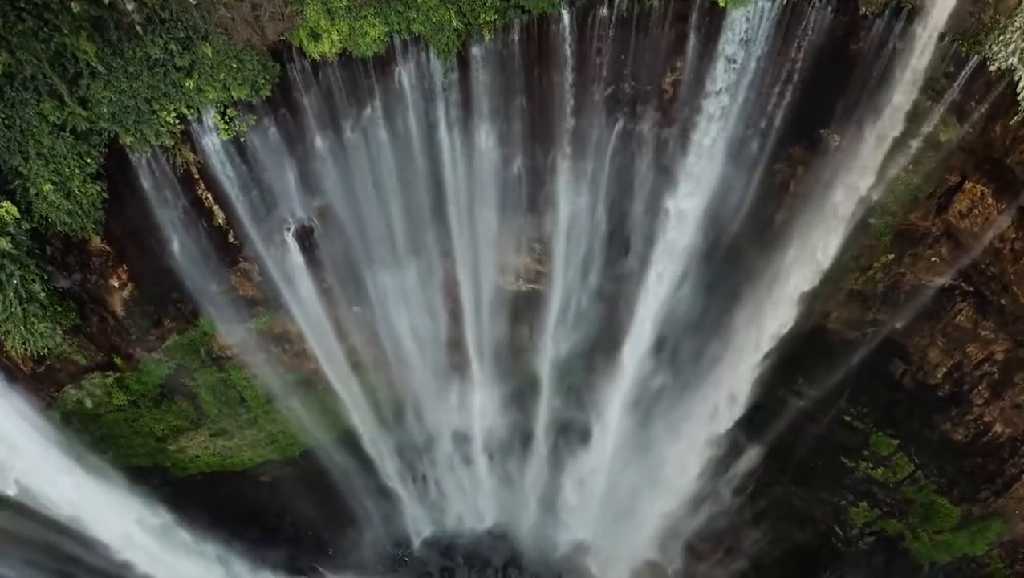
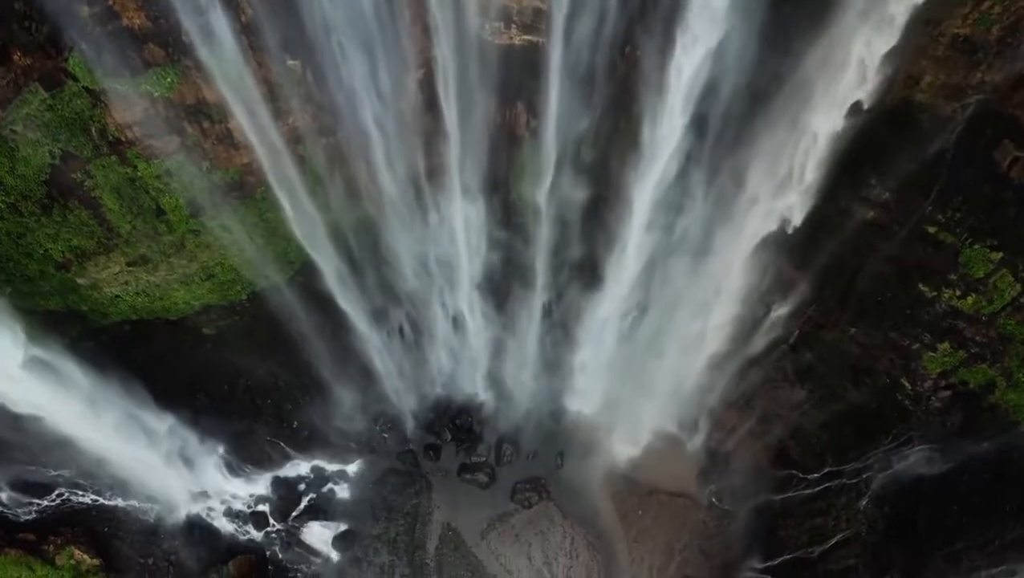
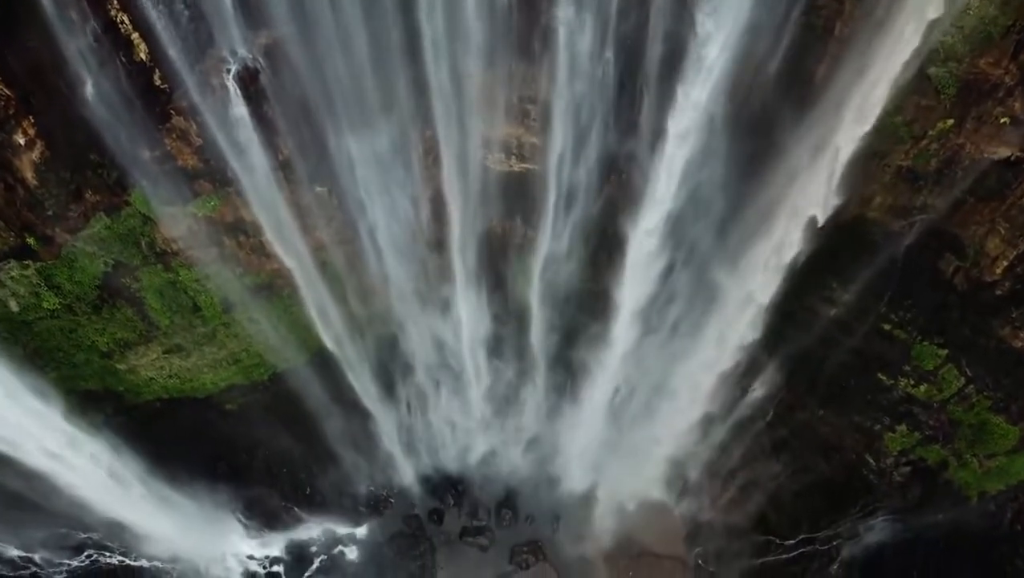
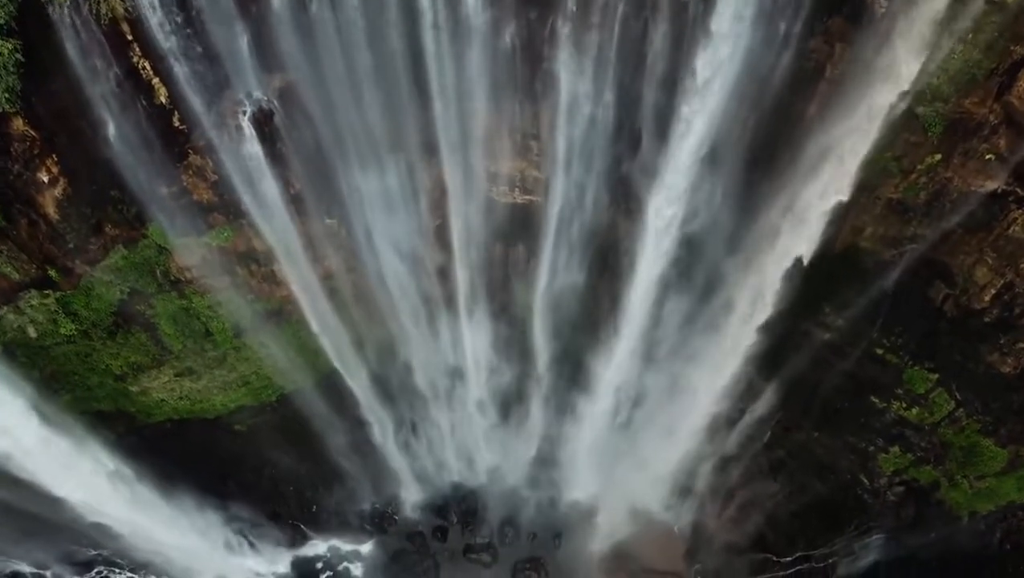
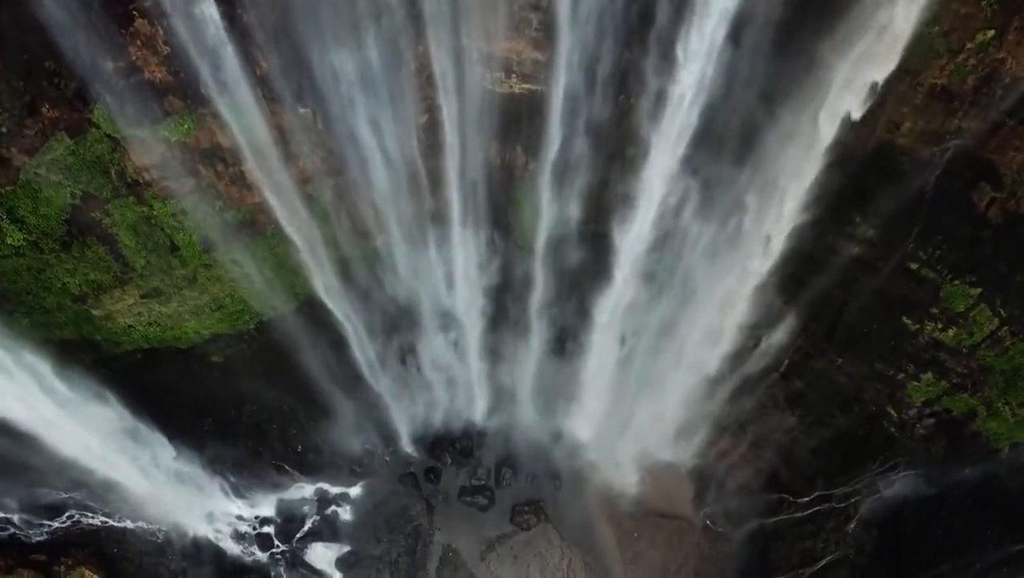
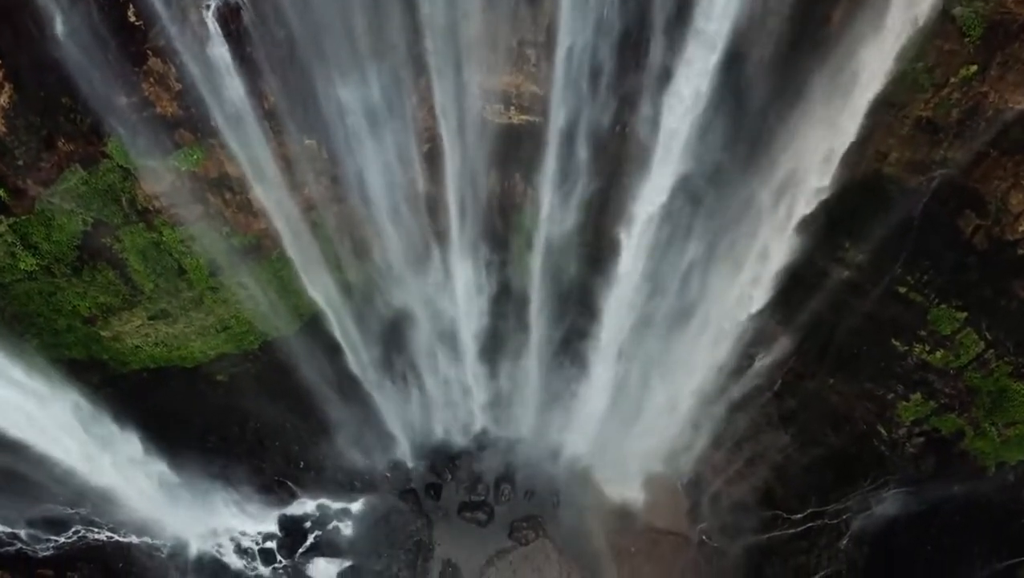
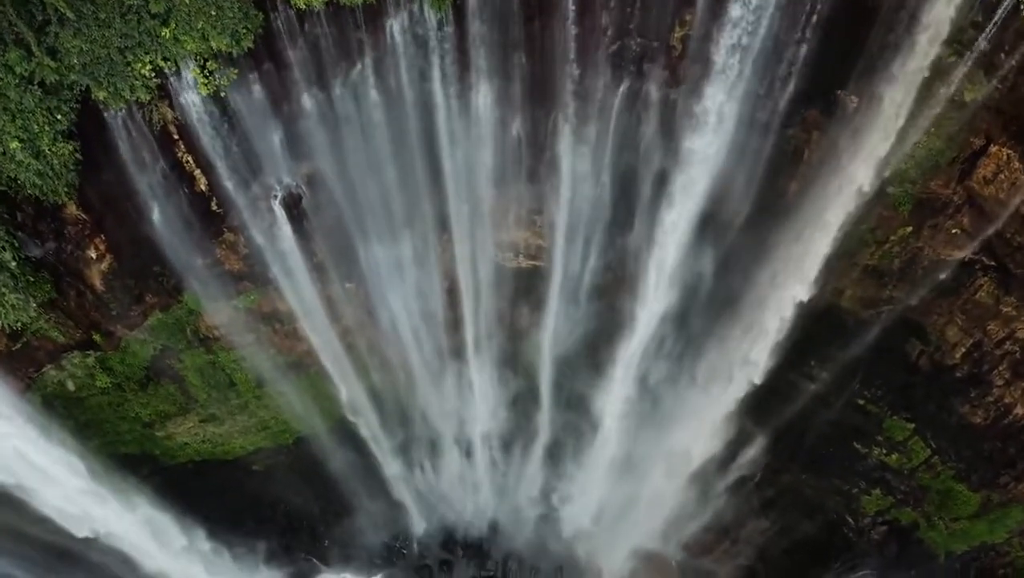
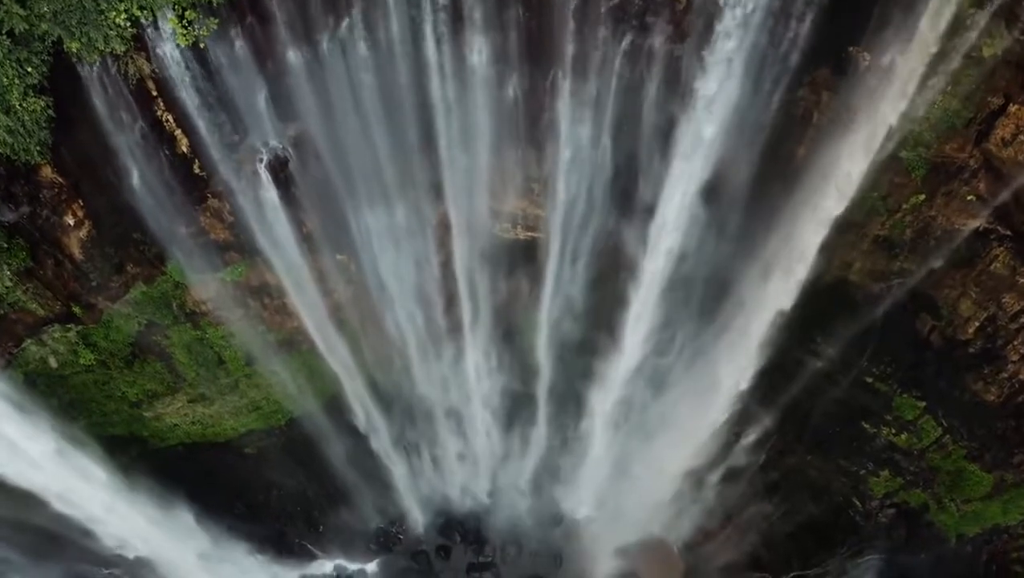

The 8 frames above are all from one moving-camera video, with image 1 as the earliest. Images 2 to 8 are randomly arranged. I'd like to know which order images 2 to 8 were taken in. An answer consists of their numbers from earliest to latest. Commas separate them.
7, 8, 4, 3, 6, 5, 2
